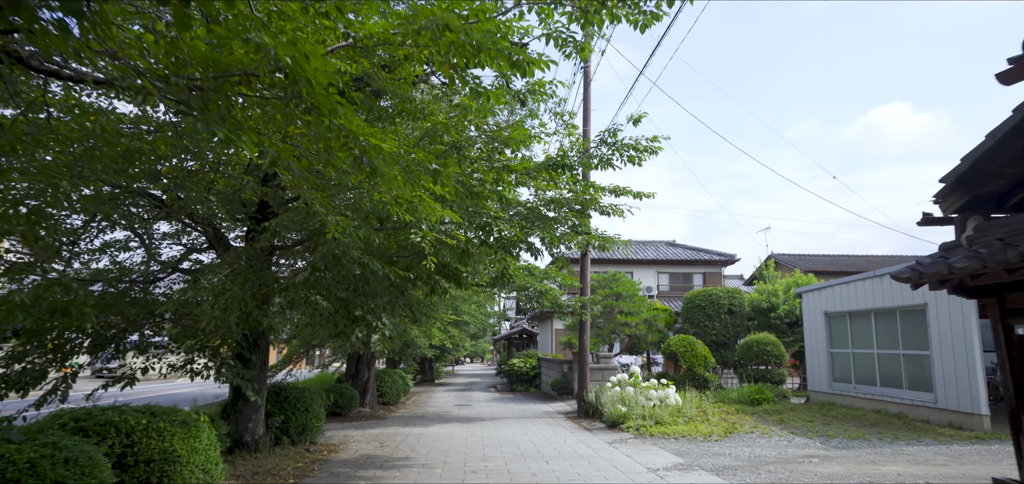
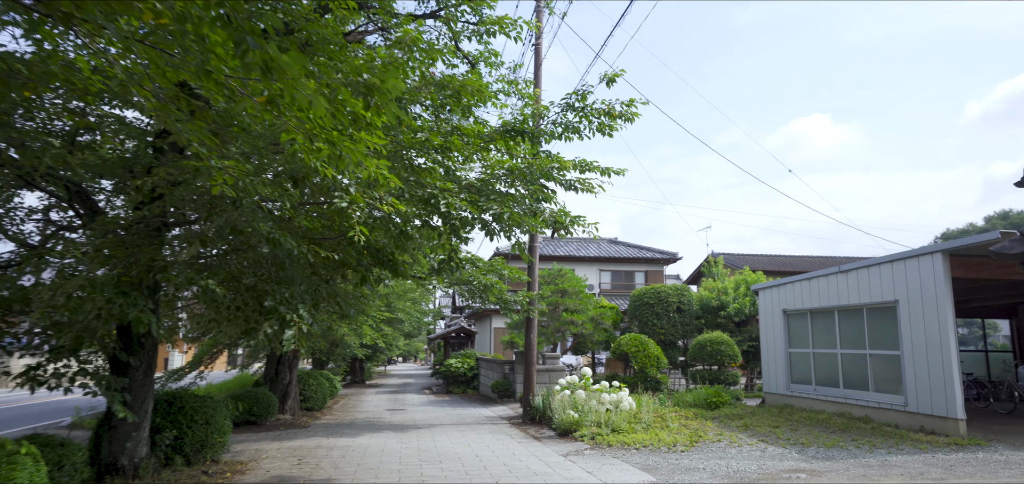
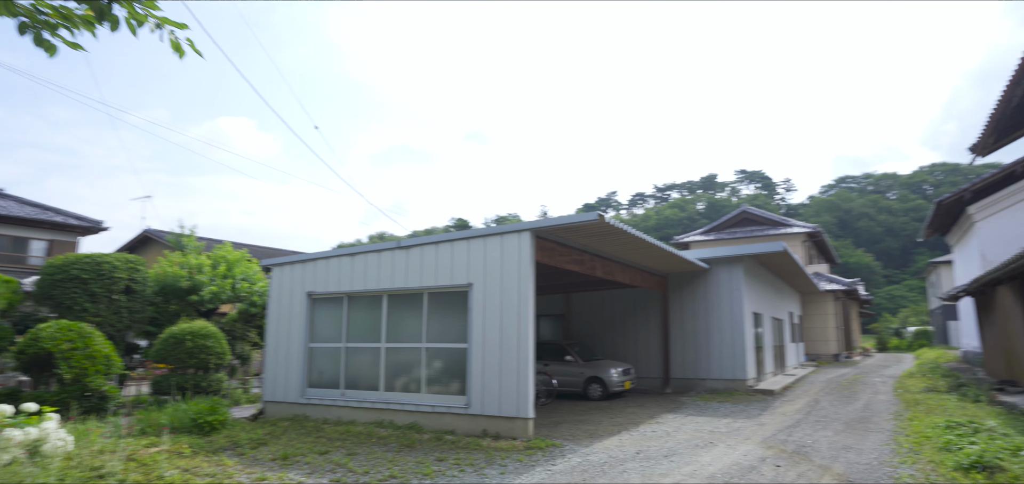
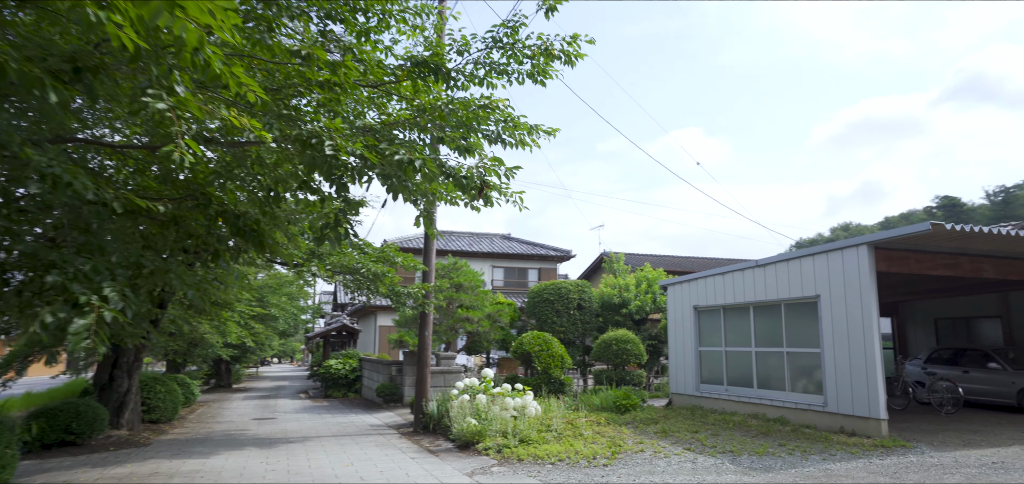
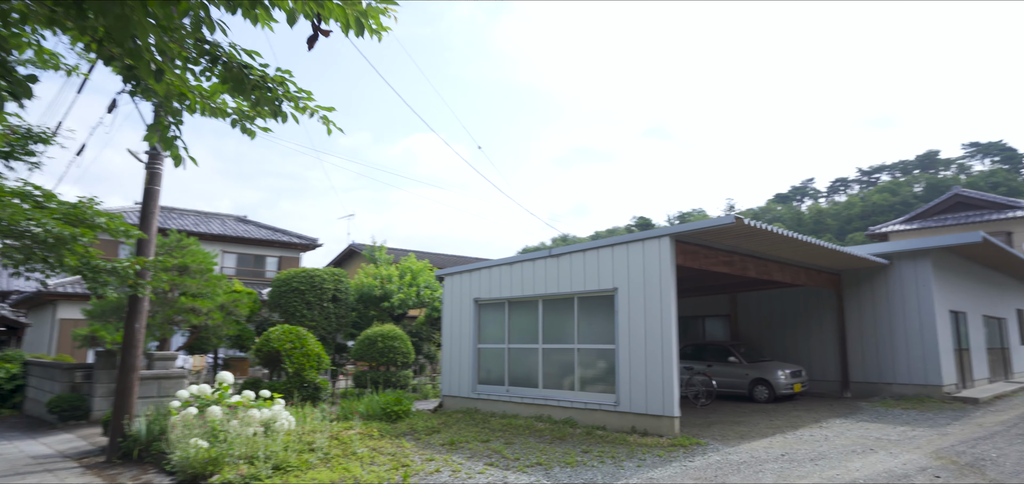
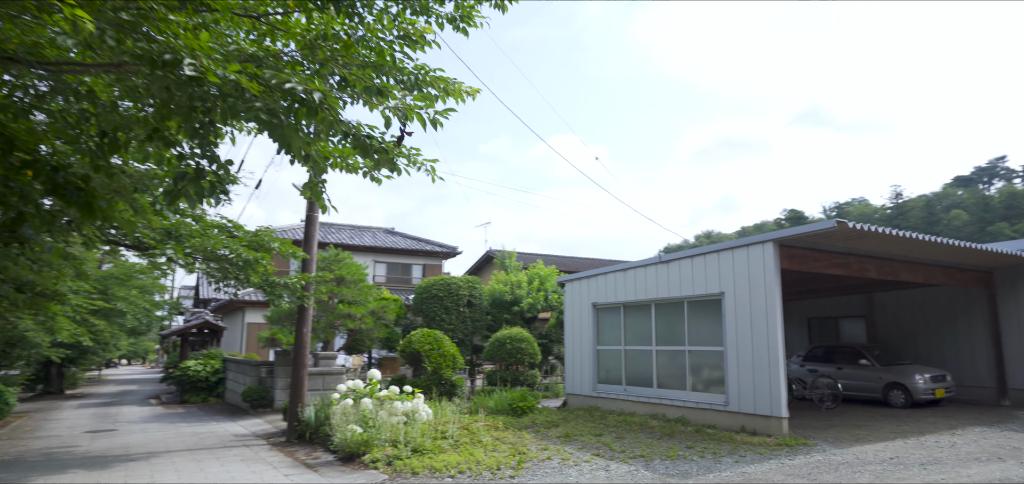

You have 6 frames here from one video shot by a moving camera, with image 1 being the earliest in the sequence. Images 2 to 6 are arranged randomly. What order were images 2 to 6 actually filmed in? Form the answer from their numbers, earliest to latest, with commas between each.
2, 4, 6, 5, 3
